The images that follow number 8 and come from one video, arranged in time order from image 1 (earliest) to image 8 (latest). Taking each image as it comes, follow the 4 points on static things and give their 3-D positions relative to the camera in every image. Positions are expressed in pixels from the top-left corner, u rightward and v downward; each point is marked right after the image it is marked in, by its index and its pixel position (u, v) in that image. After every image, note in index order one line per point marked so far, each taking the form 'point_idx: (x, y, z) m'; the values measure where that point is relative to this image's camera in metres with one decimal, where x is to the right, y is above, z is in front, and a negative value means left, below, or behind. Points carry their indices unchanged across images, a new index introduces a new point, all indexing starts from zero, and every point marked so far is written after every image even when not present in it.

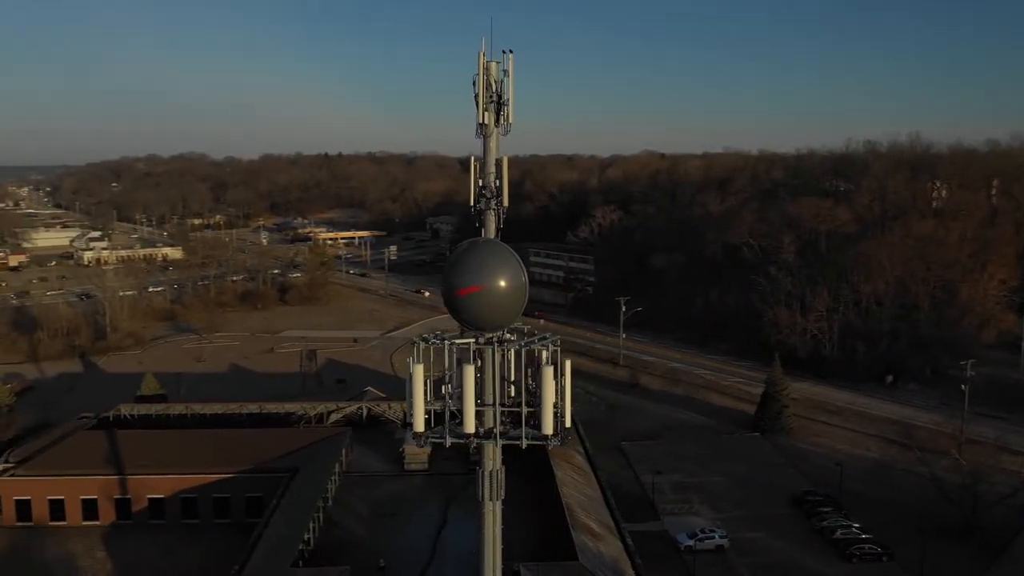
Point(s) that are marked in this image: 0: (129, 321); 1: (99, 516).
0: (-8.4, -0.7, +18.3) m
1: (-4.4, -2.4, +8.9) m
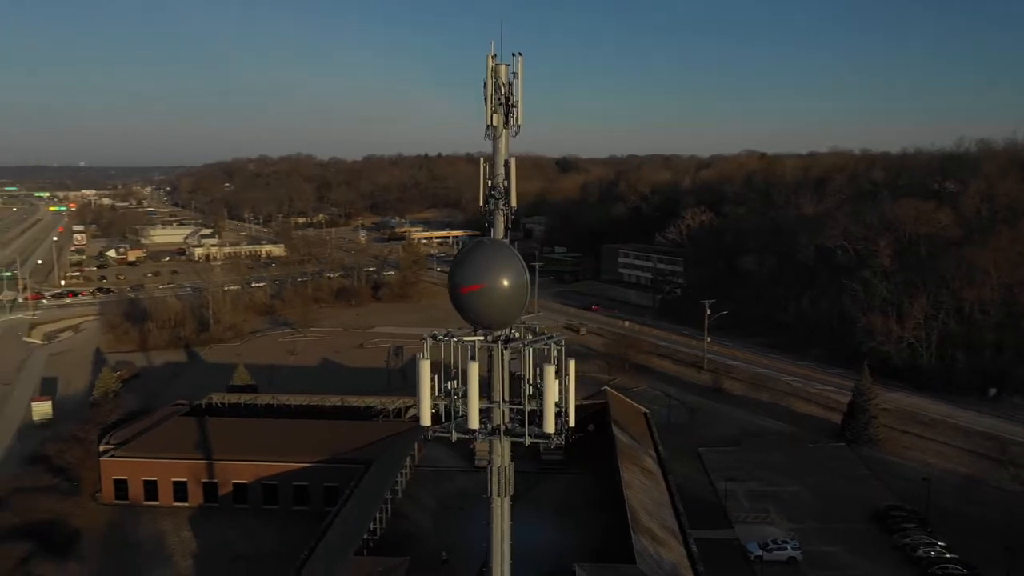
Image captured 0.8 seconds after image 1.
0: (-6.5, -0.6, +19.2) m
1: (-3.6, -2.4, +9.4) m
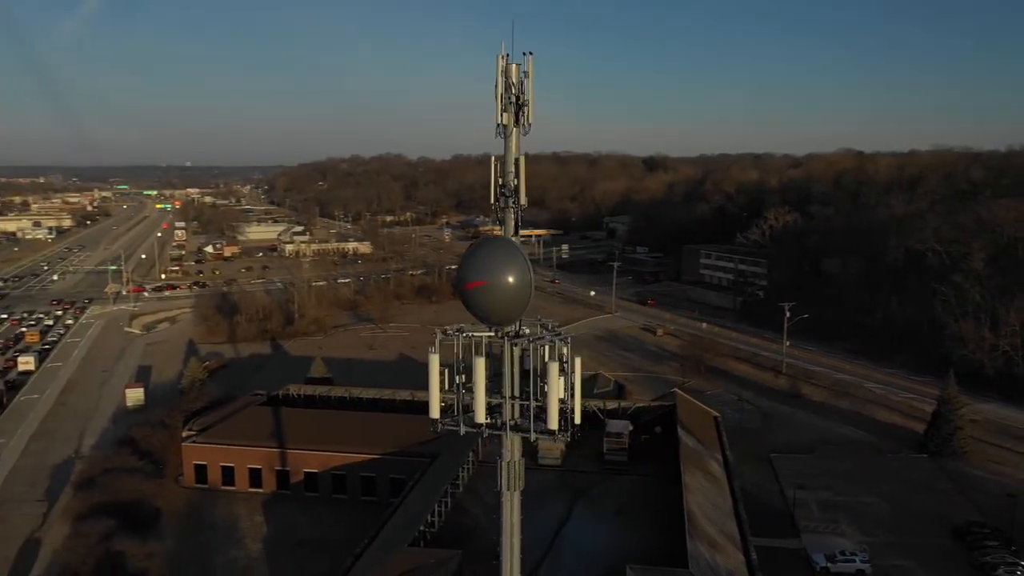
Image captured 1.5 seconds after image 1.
0: (-4.7, -0.5, +19.8) m
1: (-2.9, -2.3, +9.8) m
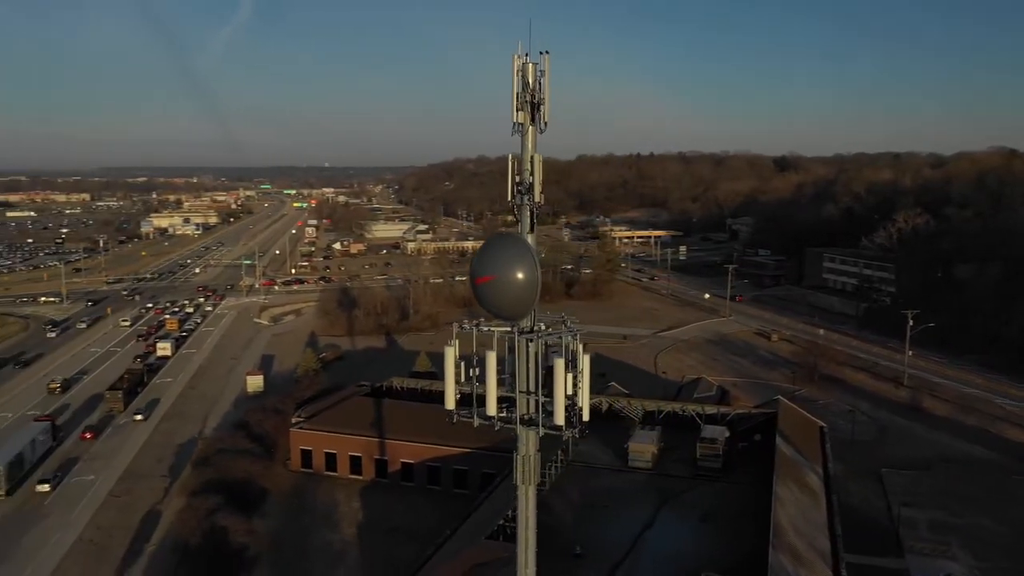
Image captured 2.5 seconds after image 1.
0: (-2.0, -0.4, +20.4) m
1: (-1.8, -2.2, +10.2) m
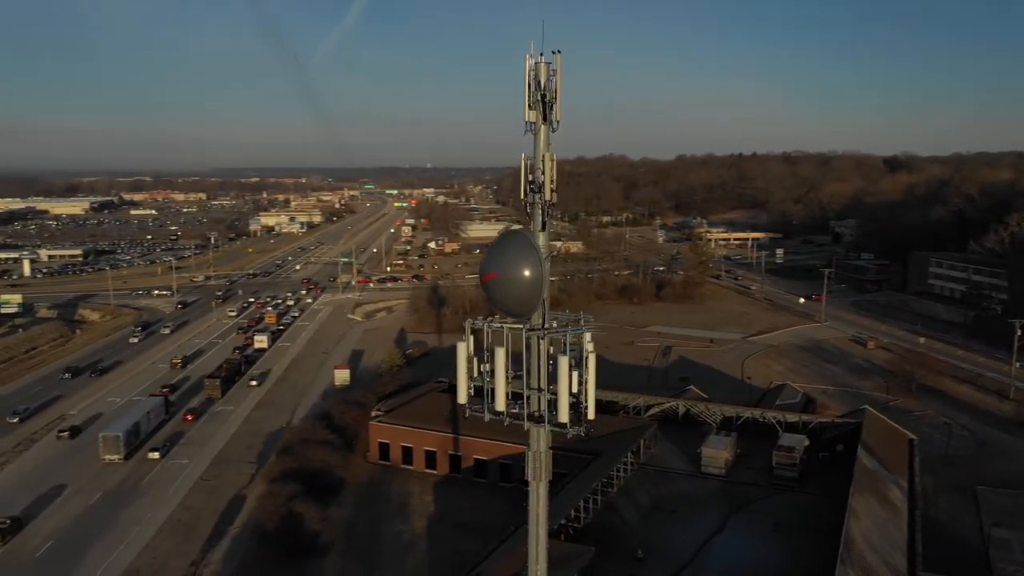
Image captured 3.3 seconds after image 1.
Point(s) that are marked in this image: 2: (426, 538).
0: (+0.1, -0.4, +20.5) m
1: (-0.9, -2.2, +10.4) m
2: (-0.9, -2.6, +8.6) m
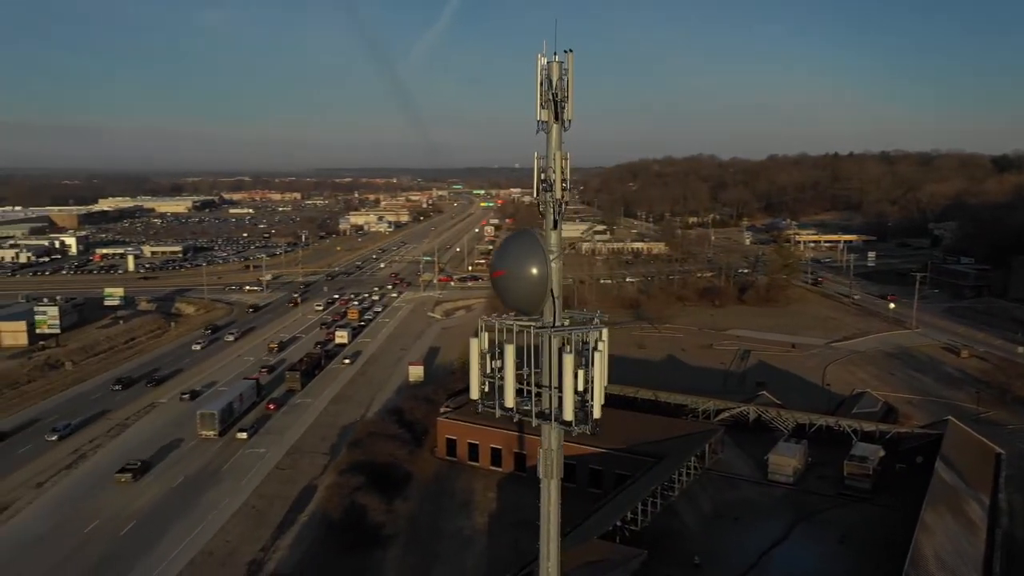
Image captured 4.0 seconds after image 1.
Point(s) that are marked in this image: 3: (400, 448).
0: (+2.0, -0.4, +20.4) m
1: (-0.1, -2.2, +10.5) m
2: (-0.3, -2.5, +8.7) m
3: (-1.5, -2.1, +11.0) m
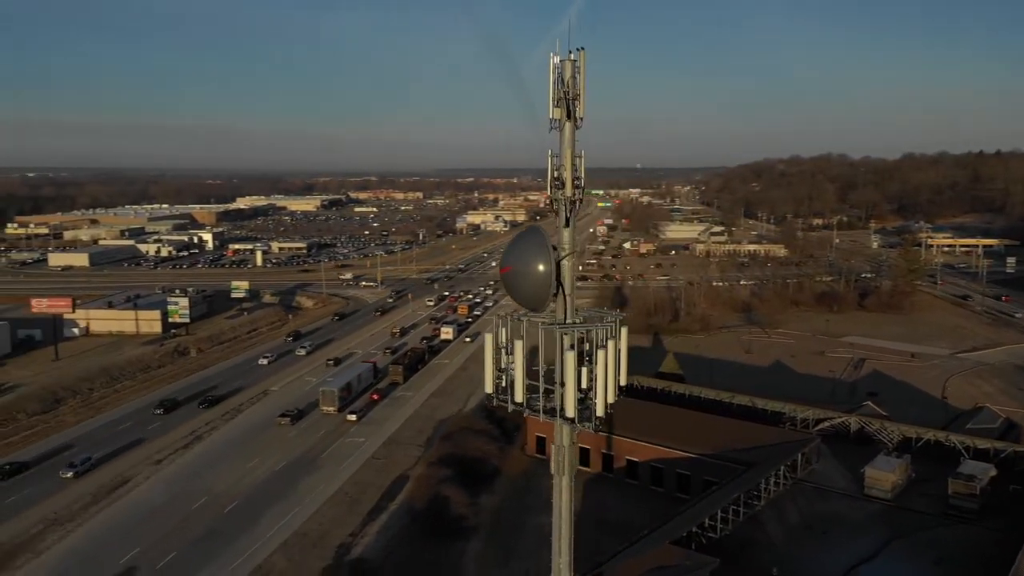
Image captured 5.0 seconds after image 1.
0: (+4.6, -0.5, +20.0) m
1: (+1.0, -2.2, +10.4) m
2: (+0.6, -2.5, +8.7) m
3: (-0.3, -2.0, +11.2) m
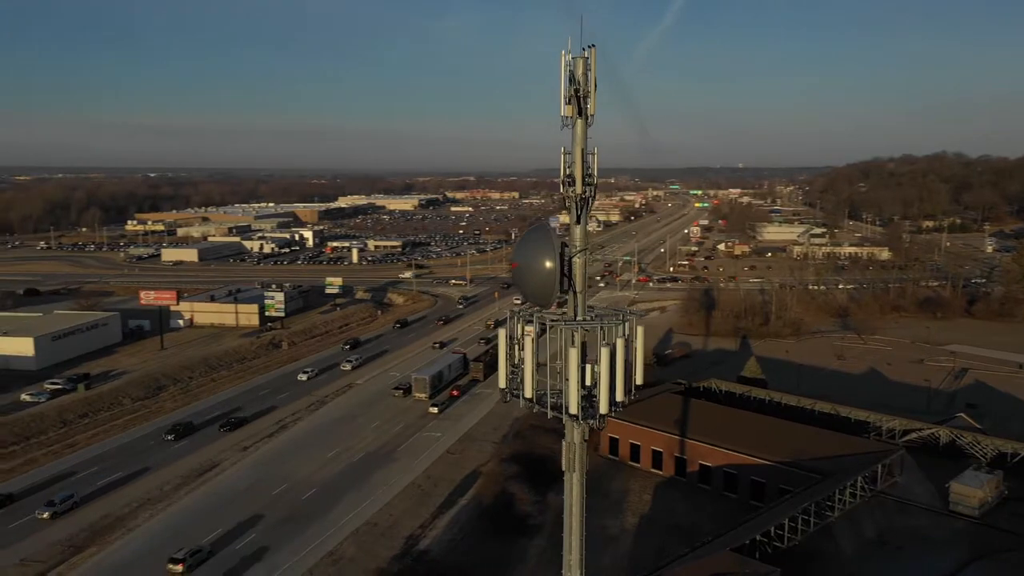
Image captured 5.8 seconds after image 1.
0: (+6.6, -0.6, +19.4) m
1: (+1.8, -2.2, +10.3) m
2: (+1.2, -2.5, +8.6) m
3: (+0.7, -2.0, +11.2) m
